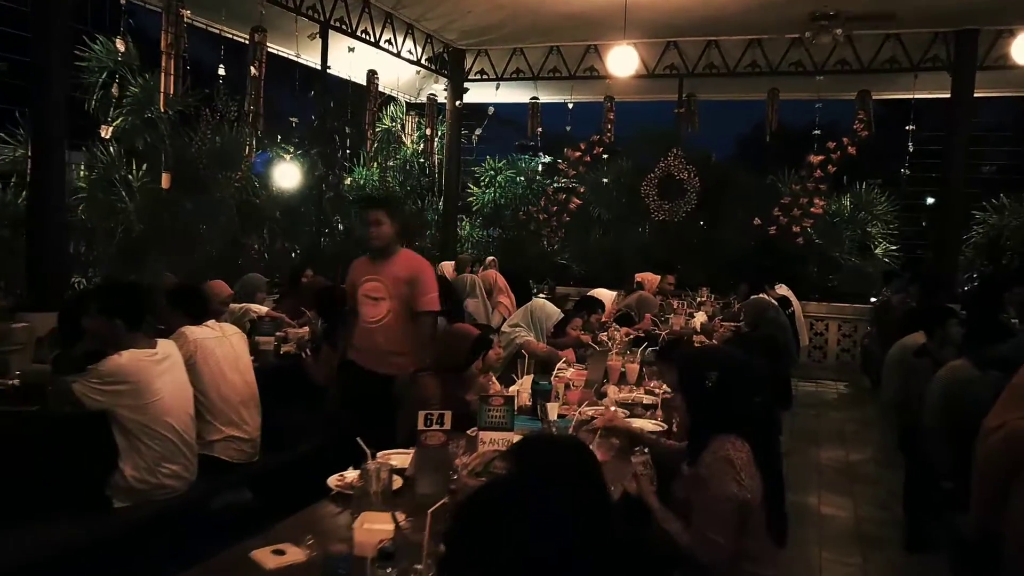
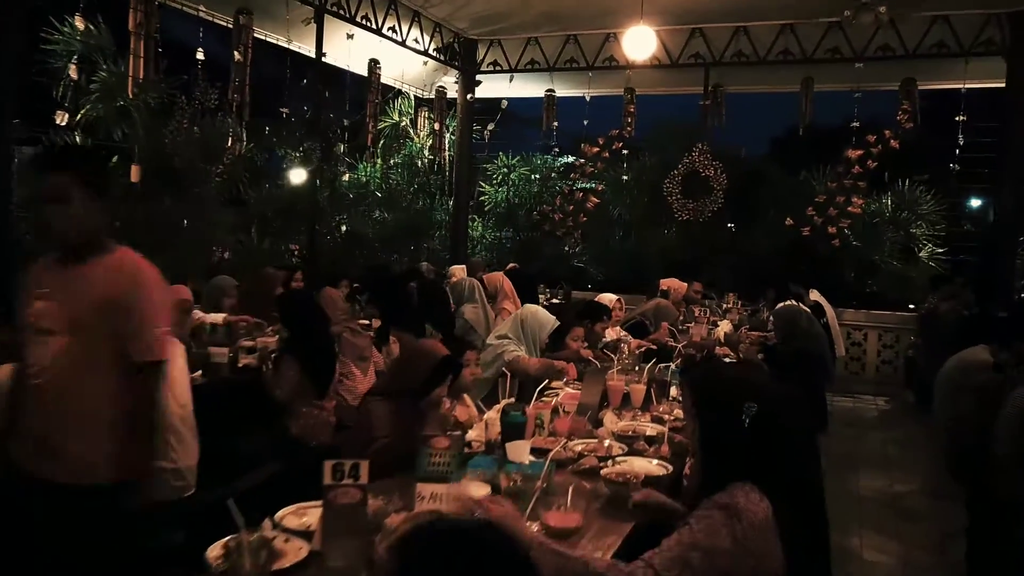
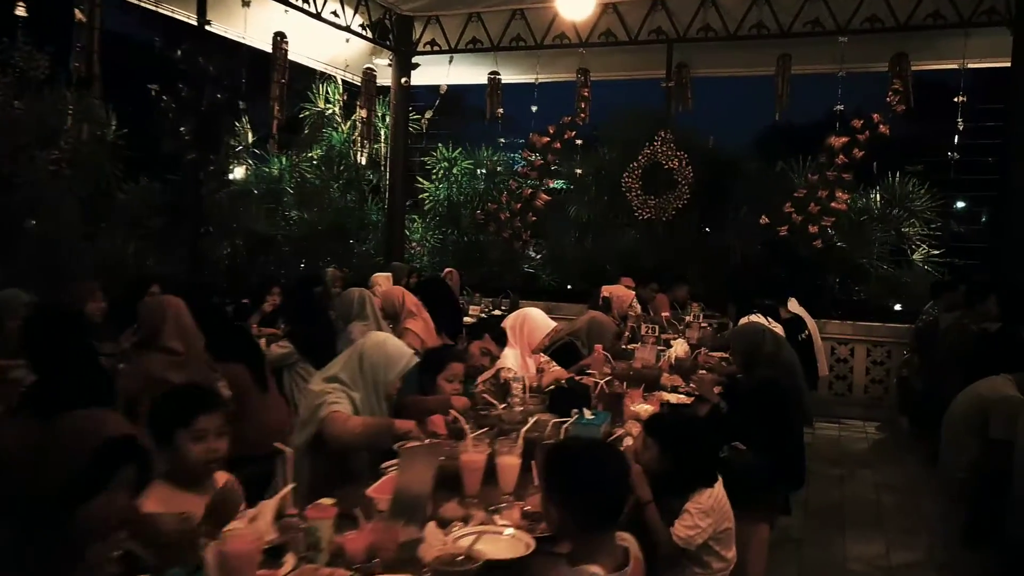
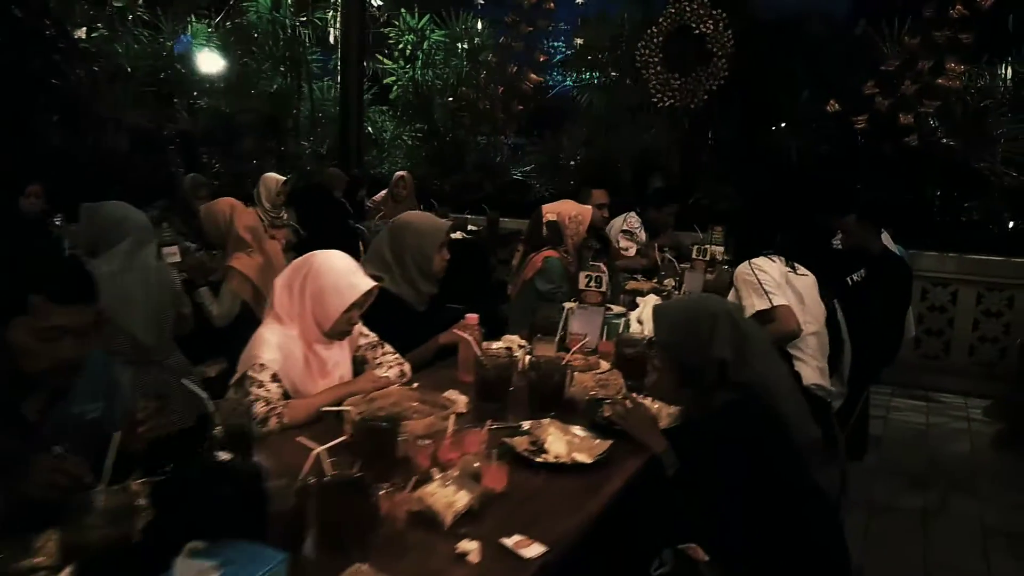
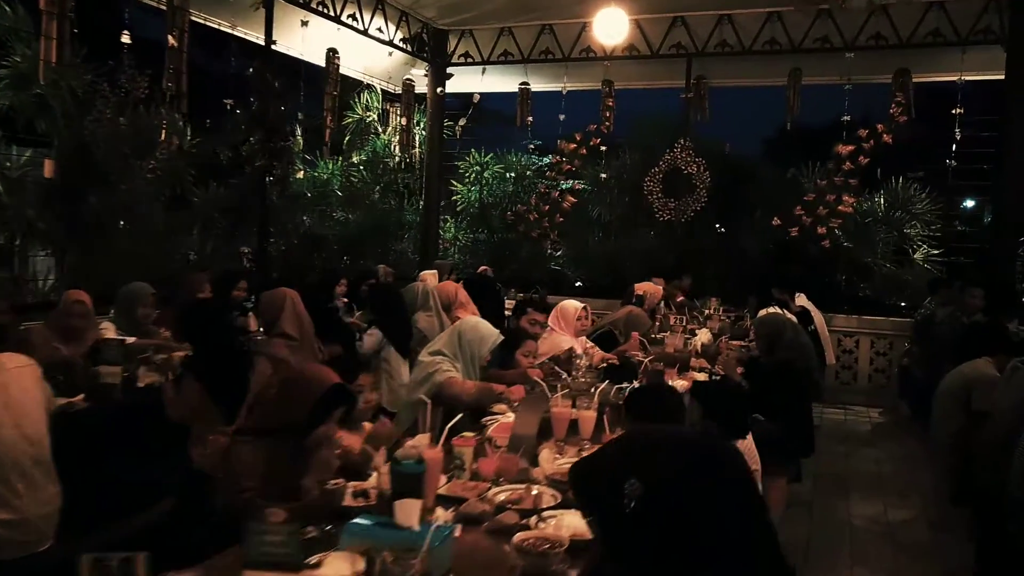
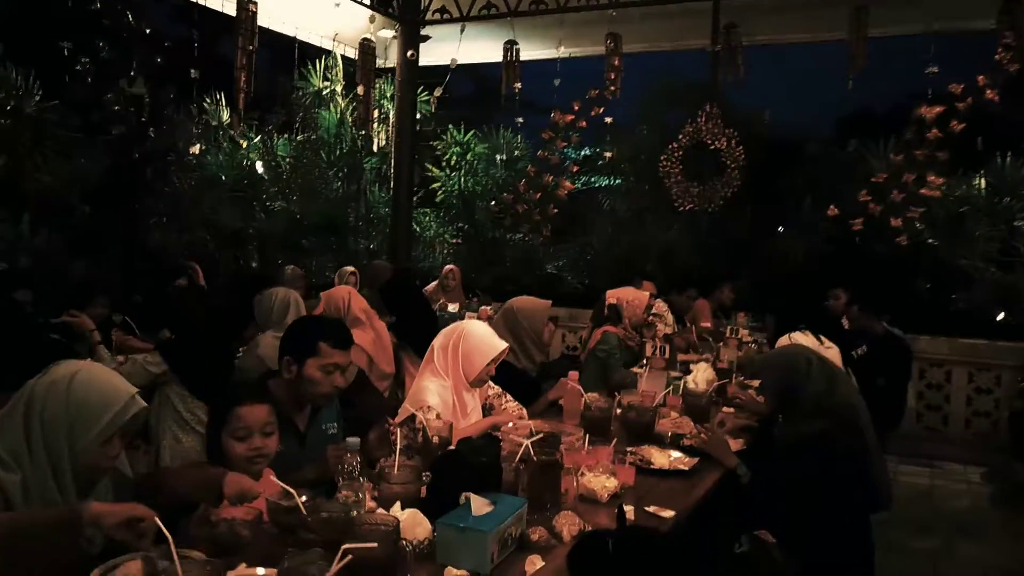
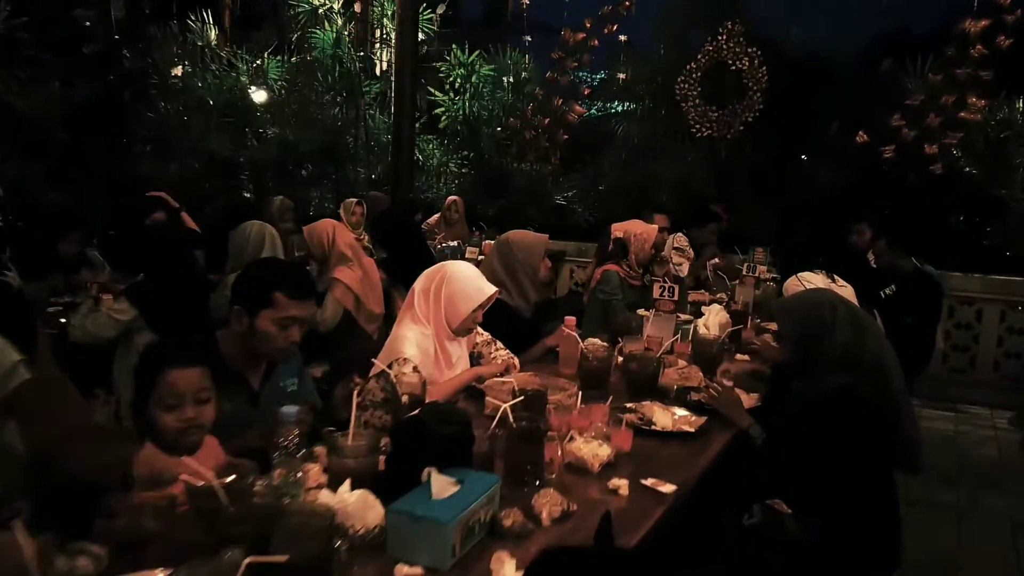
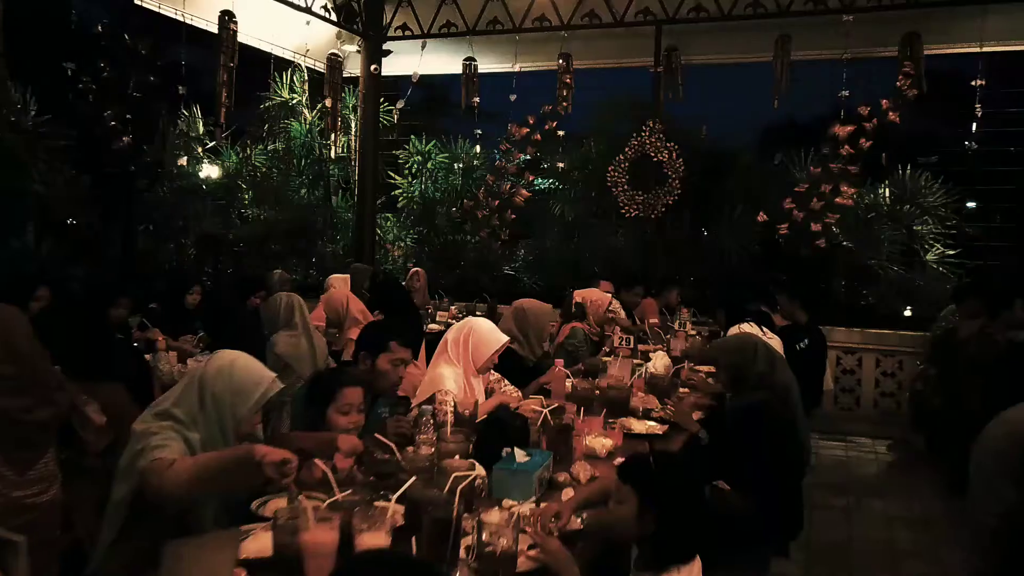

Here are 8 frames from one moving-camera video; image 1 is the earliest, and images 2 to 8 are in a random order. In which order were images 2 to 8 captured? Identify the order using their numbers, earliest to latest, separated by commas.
2, 5, 3, 8, 6, 7, 4
